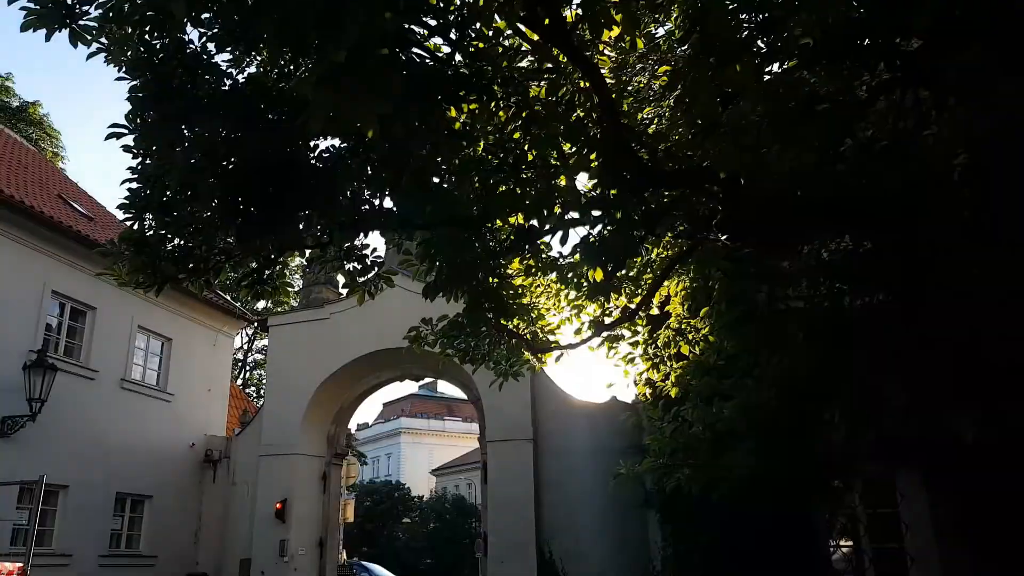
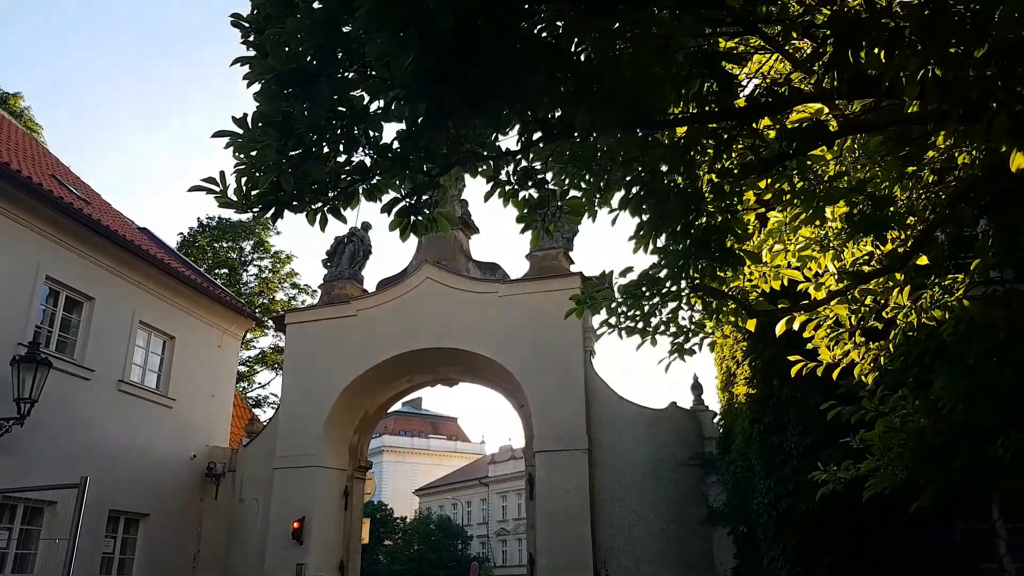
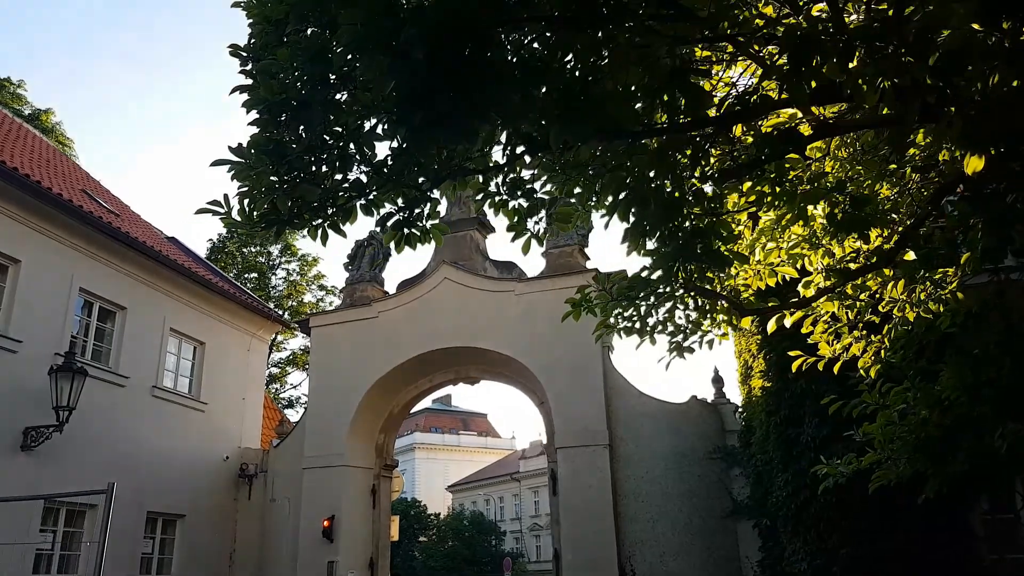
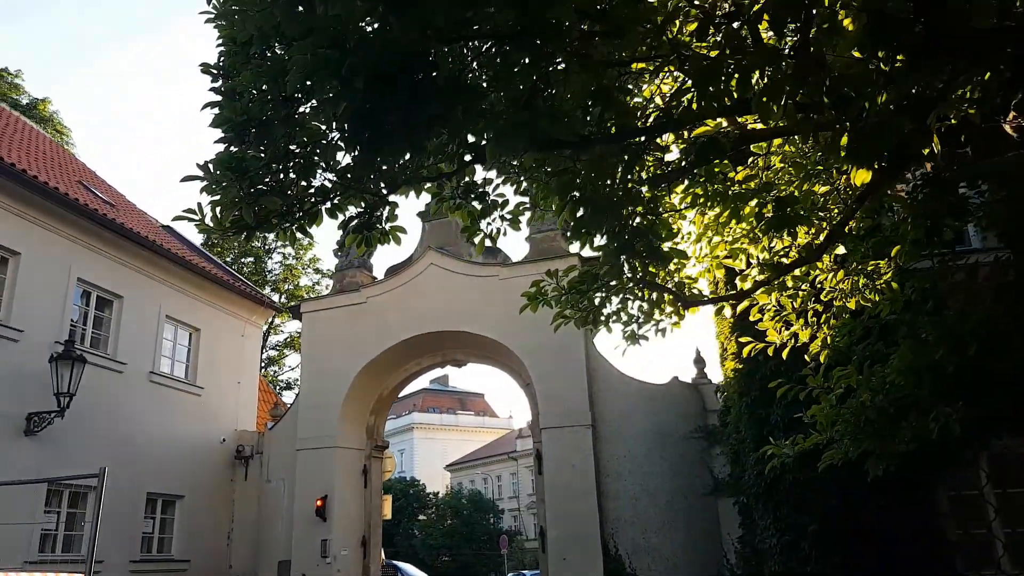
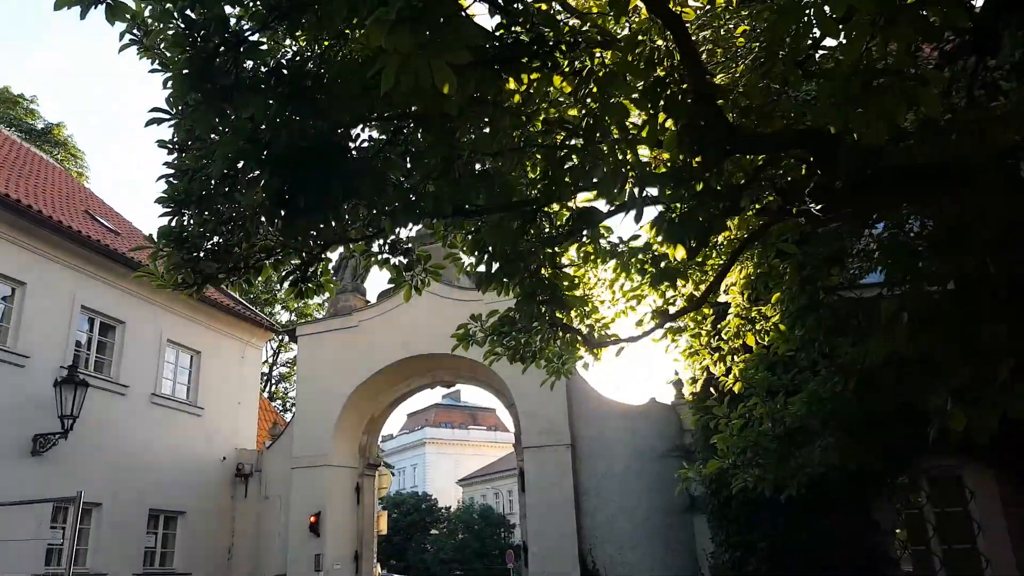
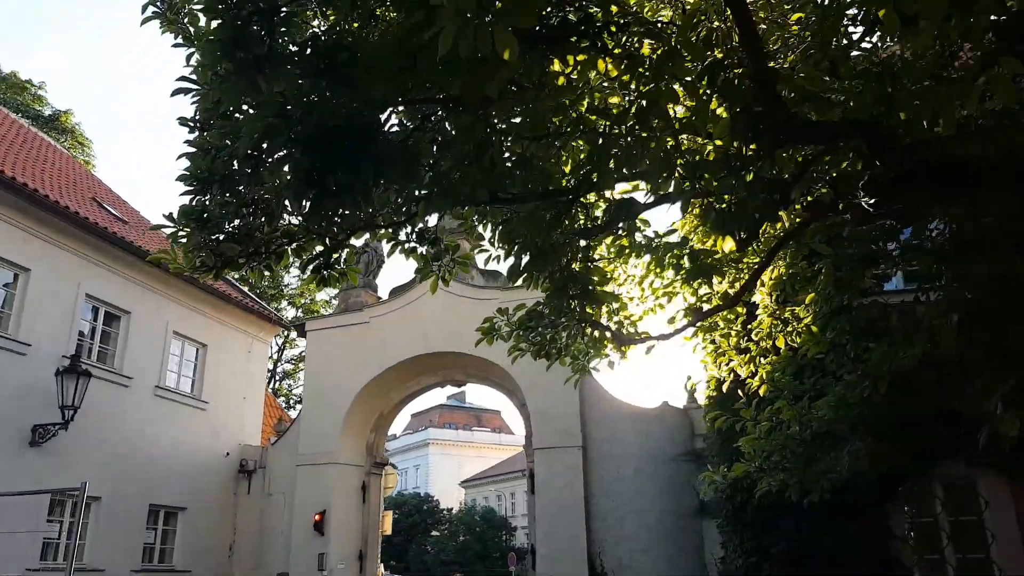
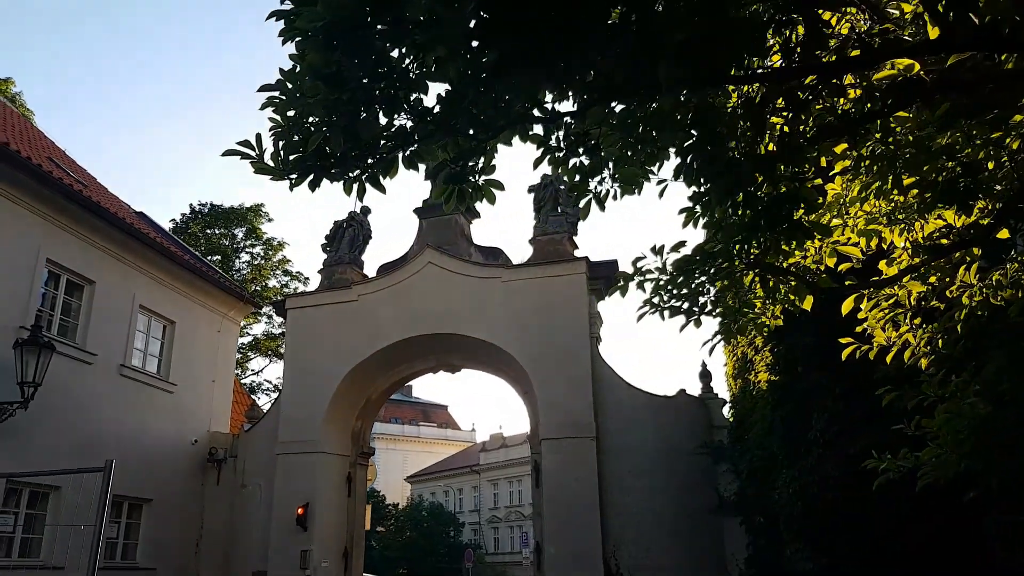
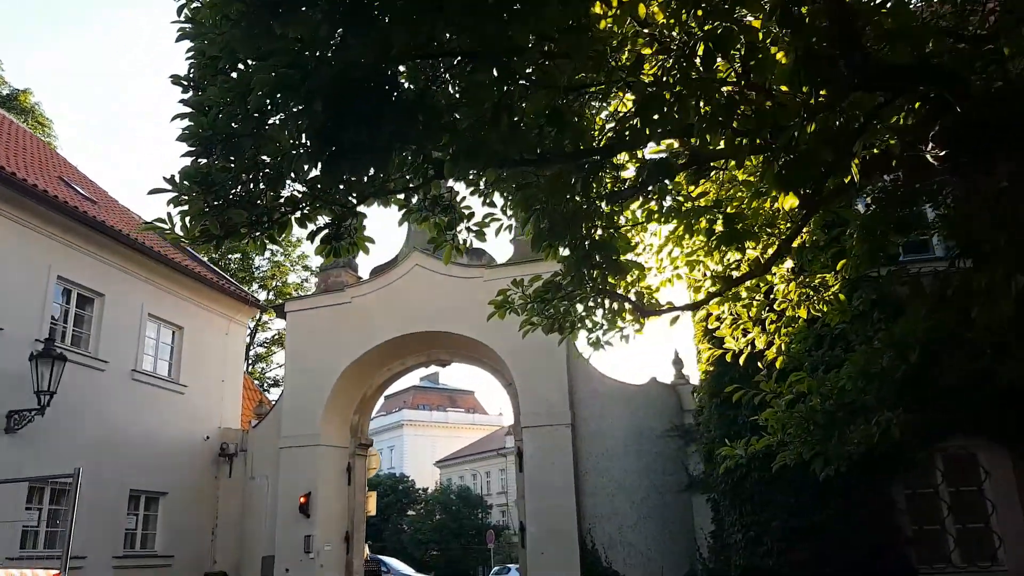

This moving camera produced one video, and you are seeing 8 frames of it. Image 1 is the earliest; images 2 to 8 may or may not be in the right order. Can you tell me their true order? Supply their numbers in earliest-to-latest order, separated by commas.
5, 6, 8, 4, 3, 2, 7
